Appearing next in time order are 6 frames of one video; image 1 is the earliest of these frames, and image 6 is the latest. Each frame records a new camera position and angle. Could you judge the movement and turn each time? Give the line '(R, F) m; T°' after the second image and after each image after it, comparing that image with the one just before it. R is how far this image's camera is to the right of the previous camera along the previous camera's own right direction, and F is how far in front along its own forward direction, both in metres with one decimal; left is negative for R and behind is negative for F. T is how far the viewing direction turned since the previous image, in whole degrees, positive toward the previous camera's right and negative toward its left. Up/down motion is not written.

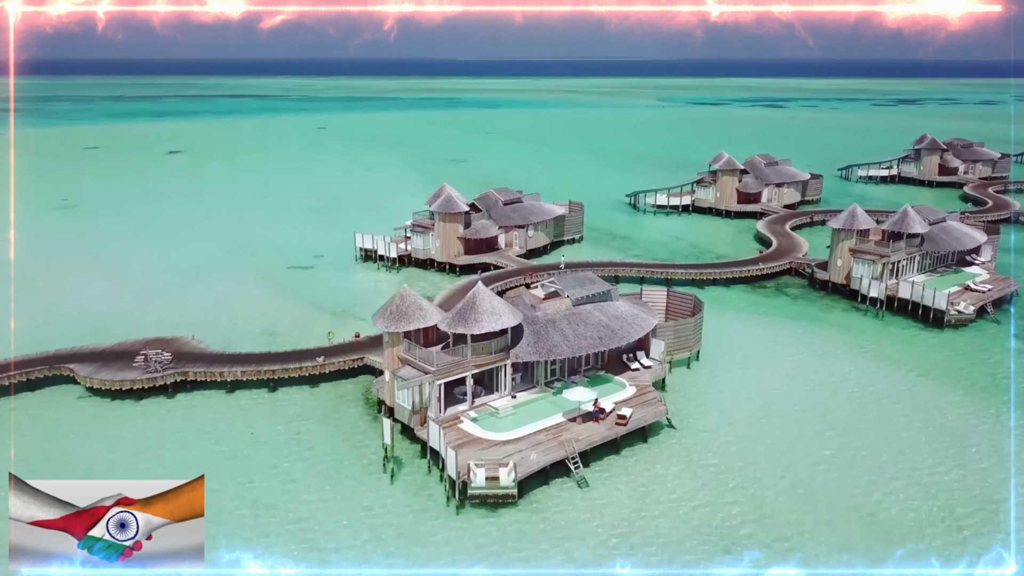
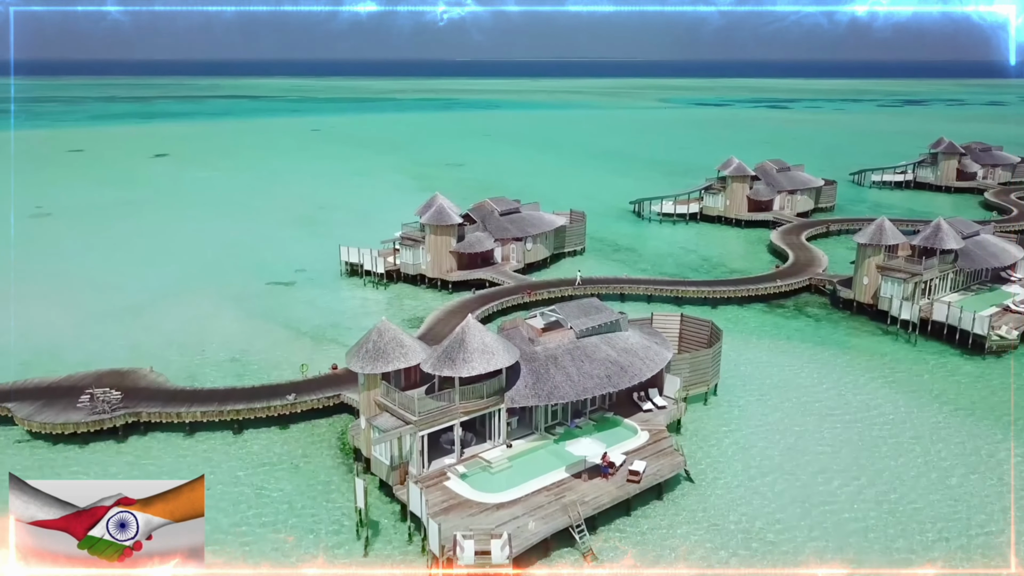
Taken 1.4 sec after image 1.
(+0.1, +2.5) m; 0°
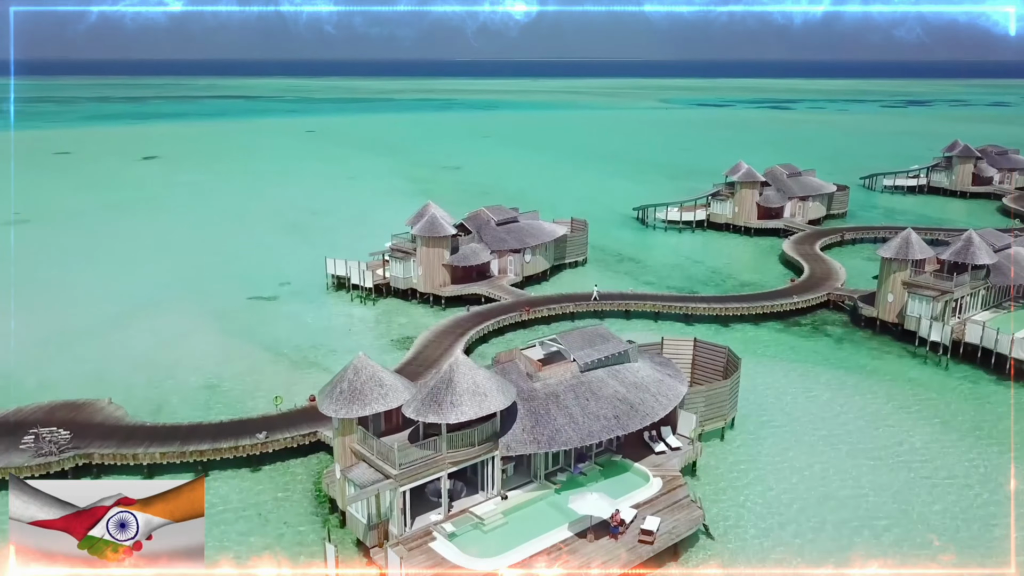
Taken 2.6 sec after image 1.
(+0.1, +2.0) m; 0°
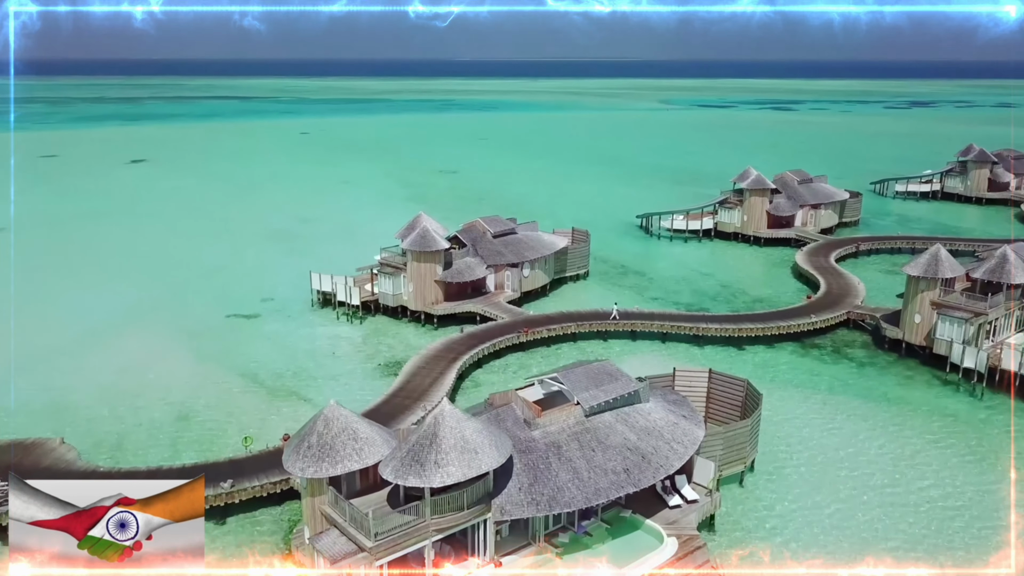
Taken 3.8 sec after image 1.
(+0.1, +1.9) m; 0°
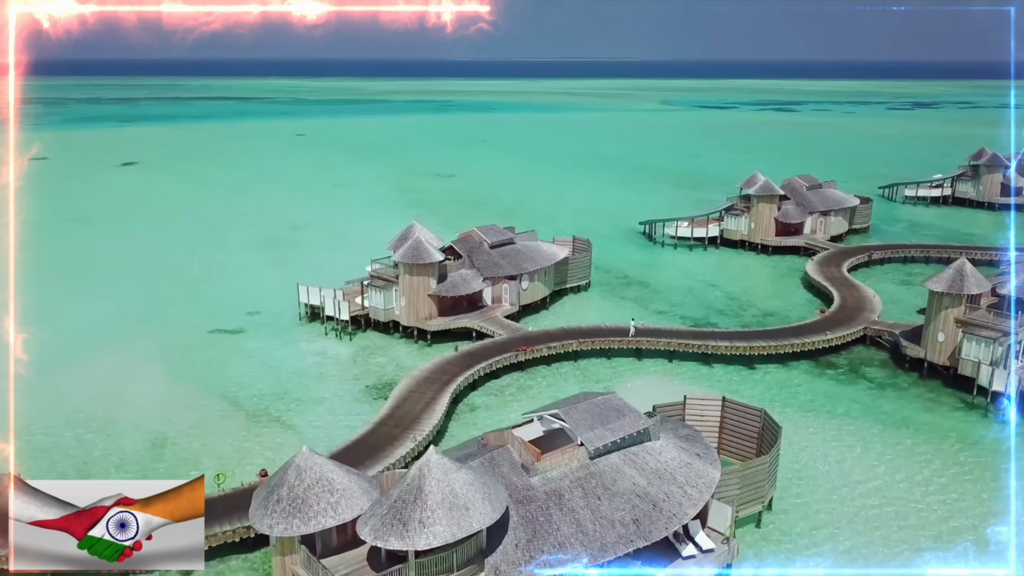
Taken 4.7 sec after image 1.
(+0.1, +1.4) m; 0°
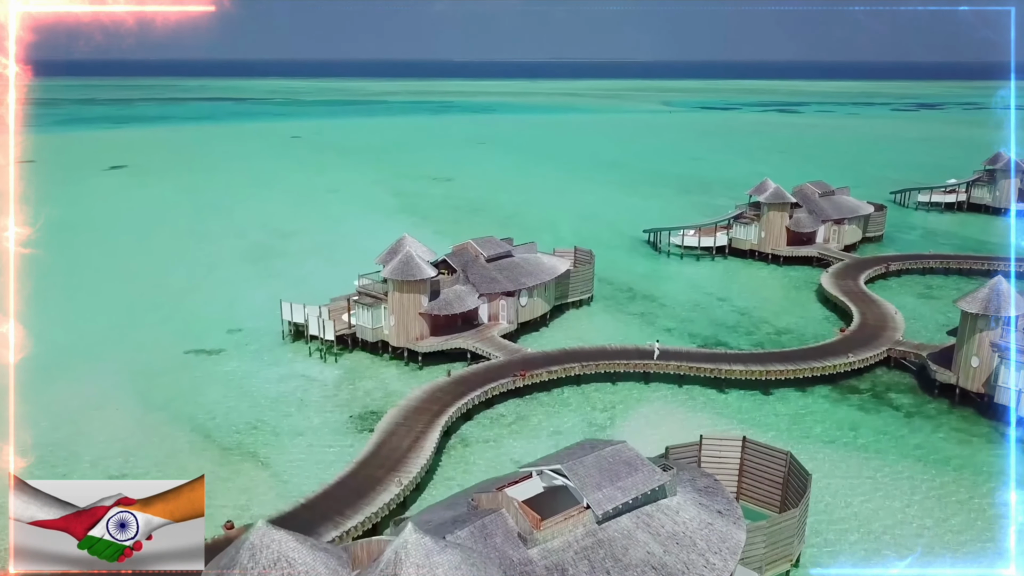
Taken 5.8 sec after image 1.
(+0.1, +1.7) m; 0°
